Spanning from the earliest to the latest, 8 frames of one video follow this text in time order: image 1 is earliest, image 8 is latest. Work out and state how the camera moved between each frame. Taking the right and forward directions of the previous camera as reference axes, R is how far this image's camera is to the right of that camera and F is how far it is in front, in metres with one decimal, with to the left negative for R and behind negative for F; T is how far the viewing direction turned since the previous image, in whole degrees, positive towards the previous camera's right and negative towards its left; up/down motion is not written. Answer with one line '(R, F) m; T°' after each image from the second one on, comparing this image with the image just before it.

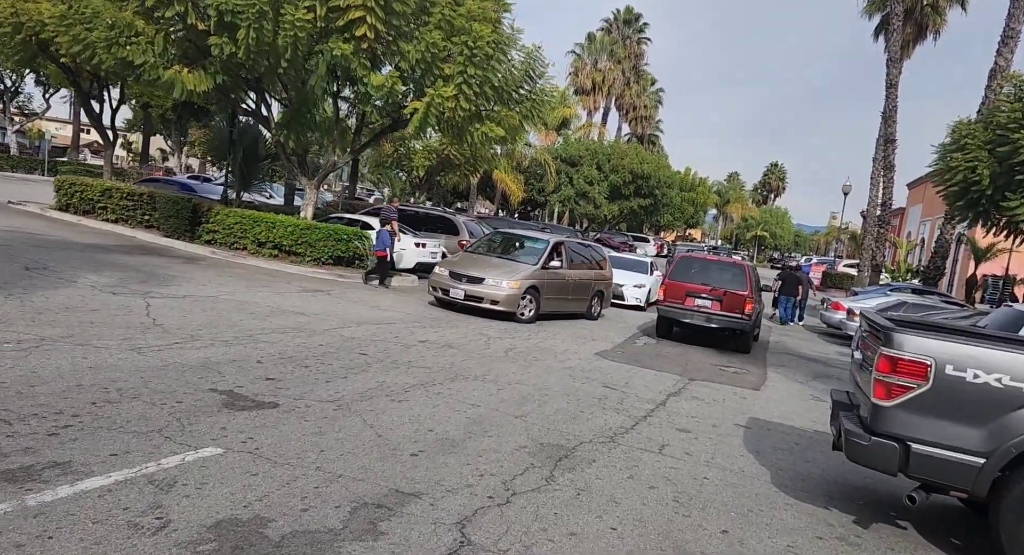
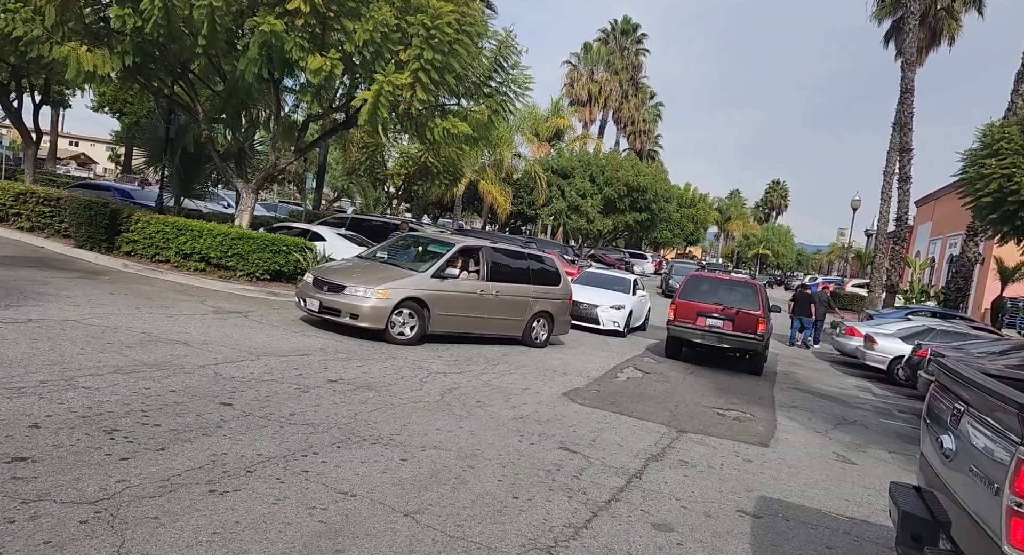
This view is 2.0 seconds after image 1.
(+0.7, +2.1) m; 0°
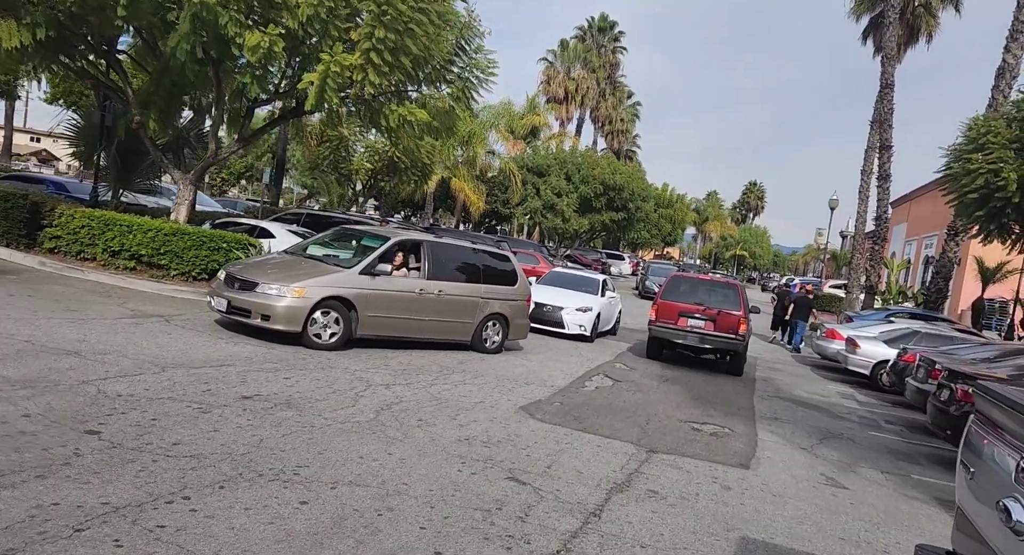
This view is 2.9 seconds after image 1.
(+0.3, +1.0) m; +2°
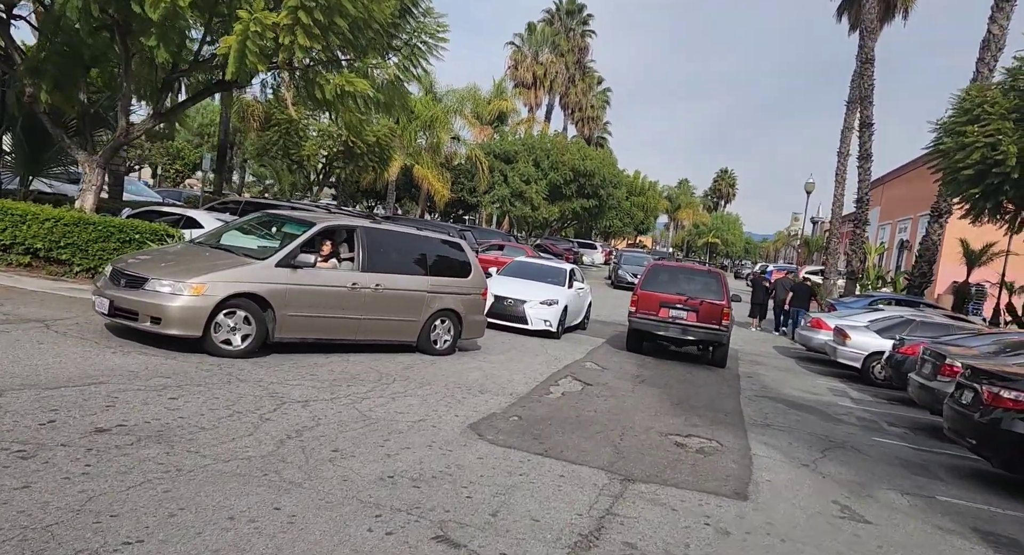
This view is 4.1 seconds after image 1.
(+0.3, +1.4) m; +2°
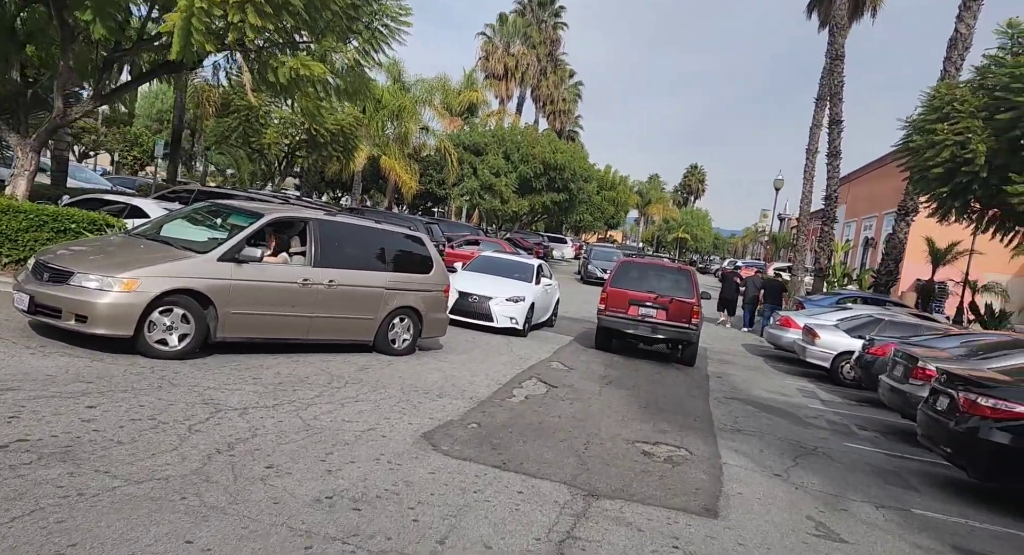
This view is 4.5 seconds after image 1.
(+0.1, +0.4) m; +3°
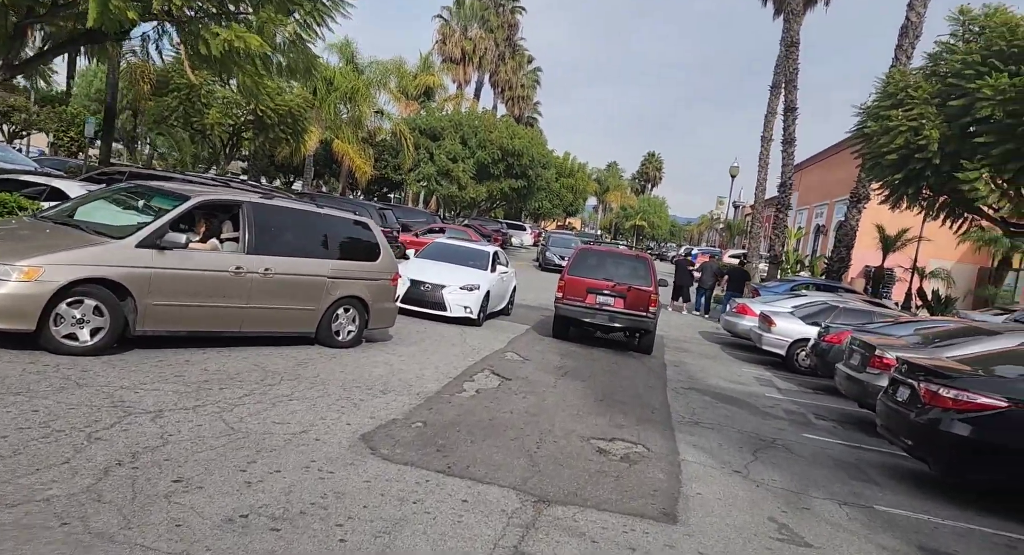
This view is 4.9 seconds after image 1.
(+0.1, +0.4) m; +4°
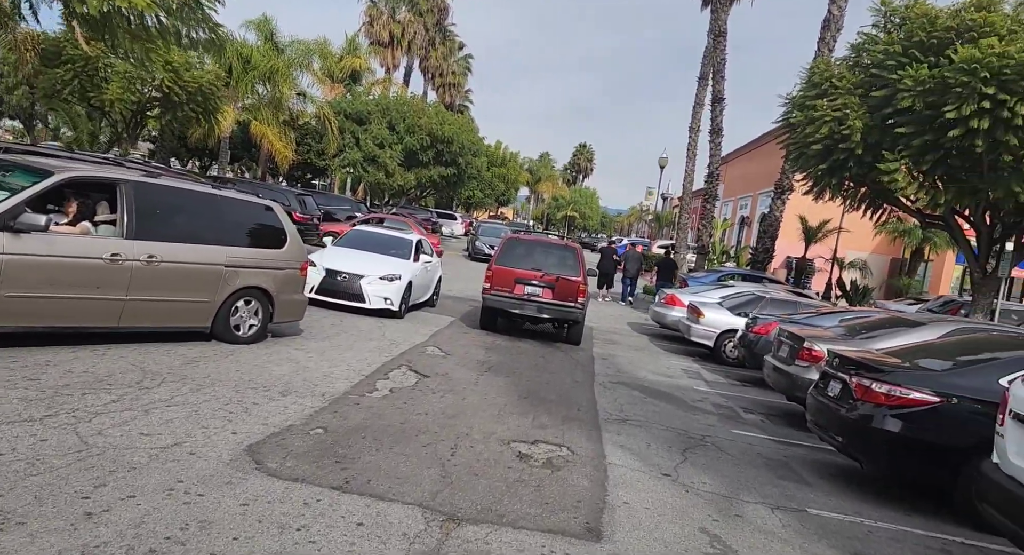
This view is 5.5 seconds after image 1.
(+0.2, +0.6) m; +6°
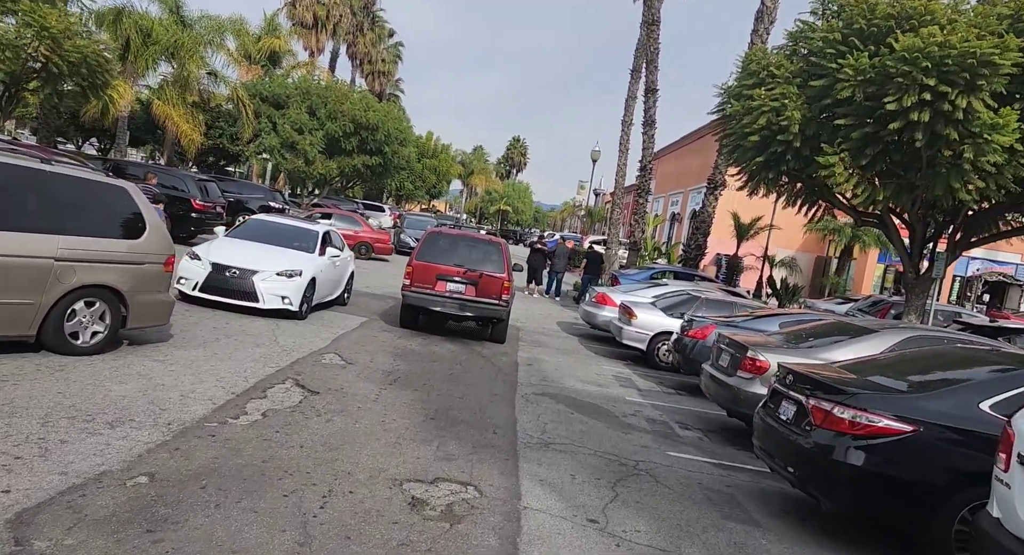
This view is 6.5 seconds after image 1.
(+0.3, +1.1) m; +6°
